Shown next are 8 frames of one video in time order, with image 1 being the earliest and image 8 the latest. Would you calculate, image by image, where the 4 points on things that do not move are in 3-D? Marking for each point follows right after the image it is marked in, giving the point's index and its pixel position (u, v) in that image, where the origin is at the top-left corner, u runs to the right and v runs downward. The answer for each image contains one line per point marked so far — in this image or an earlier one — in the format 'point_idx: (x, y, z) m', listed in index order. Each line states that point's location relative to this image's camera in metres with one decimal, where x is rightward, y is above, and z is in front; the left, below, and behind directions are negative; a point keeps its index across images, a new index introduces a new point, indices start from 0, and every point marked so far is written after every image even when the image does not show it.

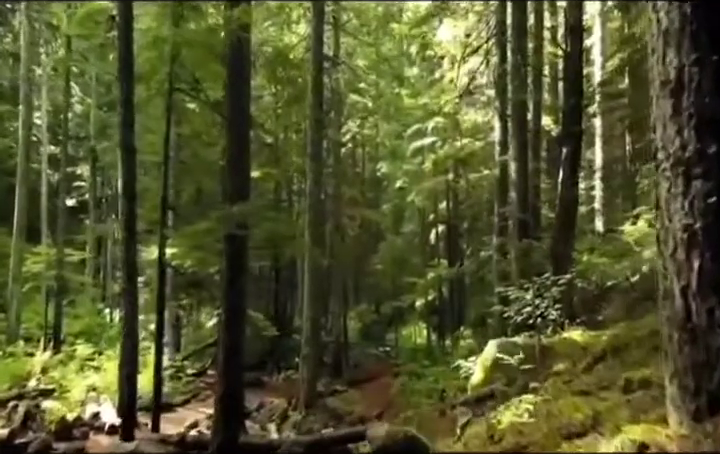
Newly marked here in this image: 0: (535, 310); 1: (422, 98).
0: (+3.1, -1.5, +10.7) m
1: (+1.5, +2.8, +14.0) m
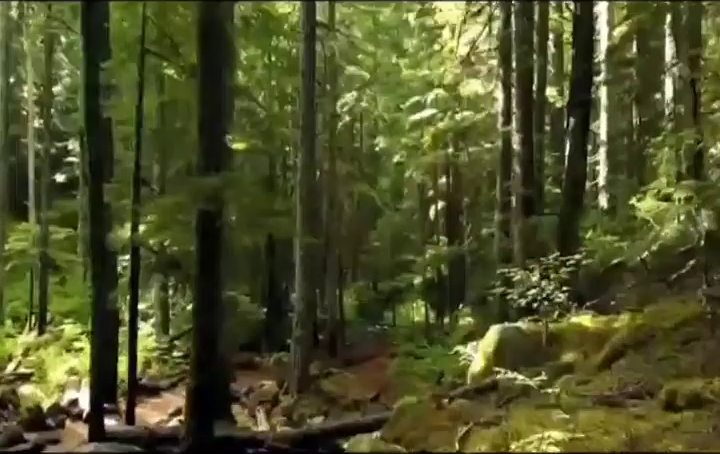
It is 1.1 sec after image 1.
0: (+3.0, -1.1, +10.0) m
1: (+1.4, +3.4, +13.1) m
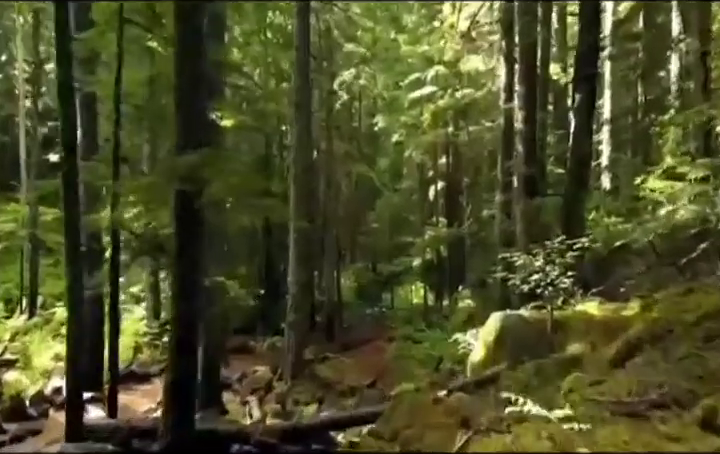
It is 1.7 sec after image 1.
0: (+2.9, -0.8, +9.6) m
1: (+1.3, +3.7, +12.6) m
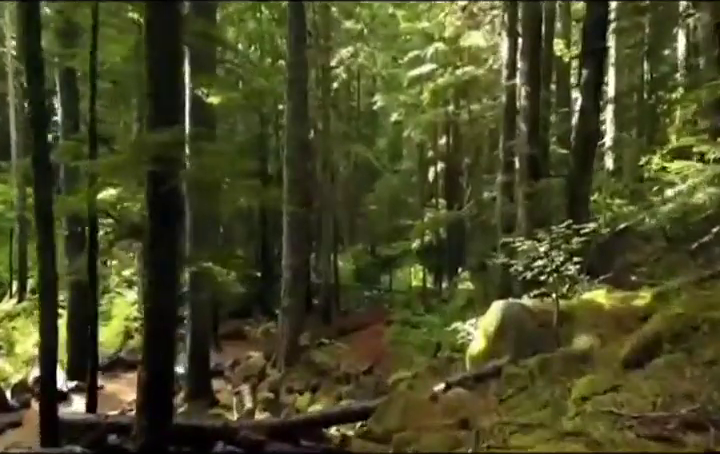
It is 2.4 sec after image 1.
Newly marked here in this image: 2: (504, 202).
0: (+2.8, -0.5, +9.1) m
1: (+1.2, +4.1, +12.0) m
2: (+2.6, +0.4, +10.9) m
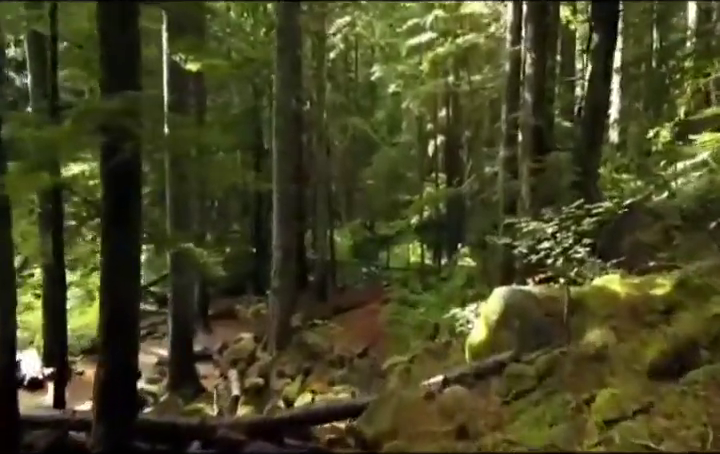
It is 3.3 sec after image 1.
0: (+2.7, -0.2, +8.5) m
1: (+1.1, +4.5, +11.2) m
2: (+2.5, +0.8, +10.3) m
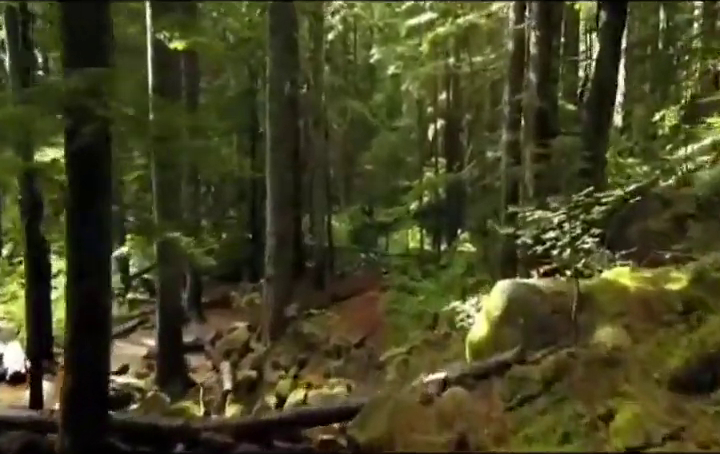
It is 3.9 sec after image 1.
0: (+2.6, -0.1, +8.1) m
1: (+1.0, +4.7, +10.7) m
2: (+2.4, +1.0, +9.9) m
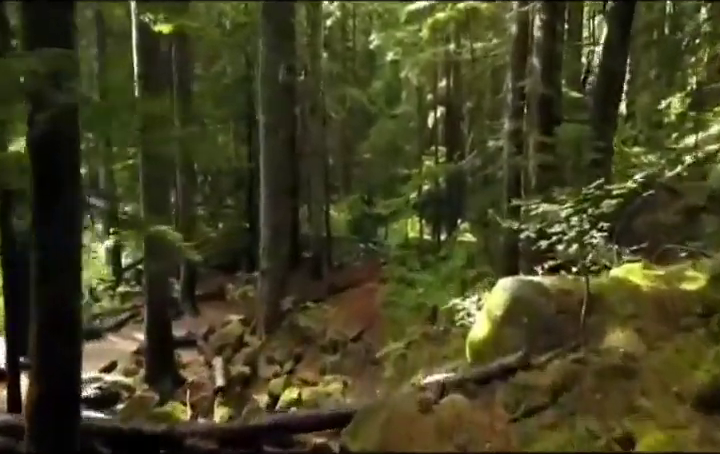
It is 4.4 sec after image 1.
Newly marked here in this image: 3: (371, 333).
0: (+2.6, 0.0, +7.8) m
1: (+1.0, +4.9, +10.2) m
2: (+2.4, +1.2, +9.5) m
3: (+0.2, -2.0, +11.4) m
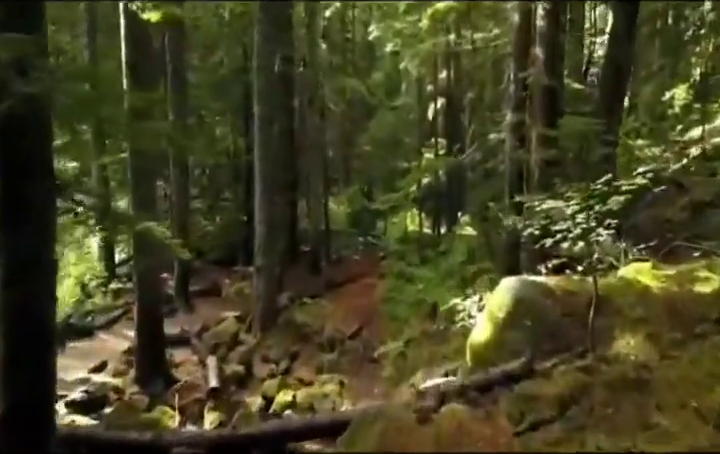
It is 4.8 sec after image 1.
0: (+2.5, +0.1, +7.5) m
1: (+0.9, +5.0, +9.9) m
2: (+2.3, +1.2, +9.2) m
3: (+0.2, -1.9, +11.1) m
